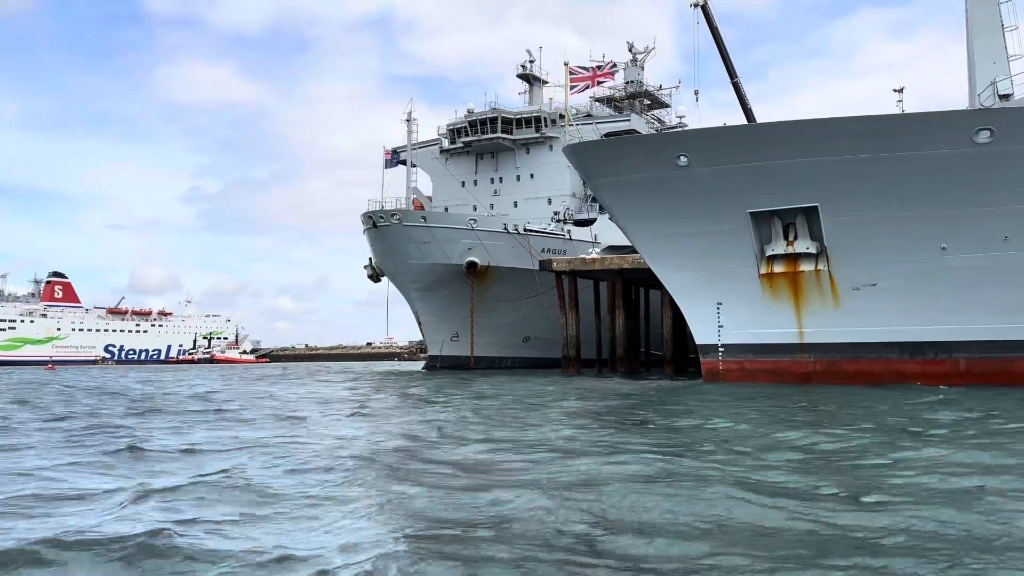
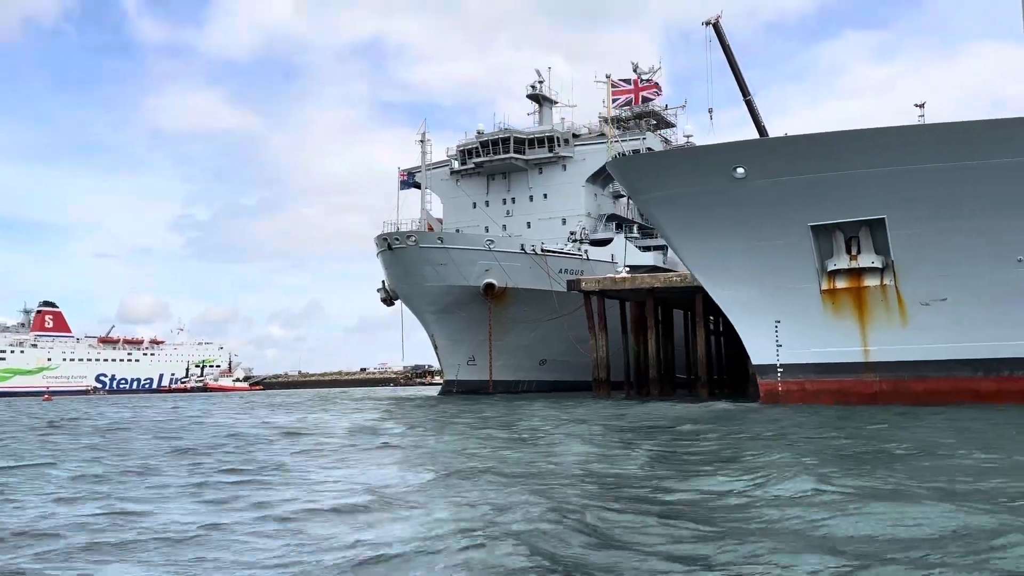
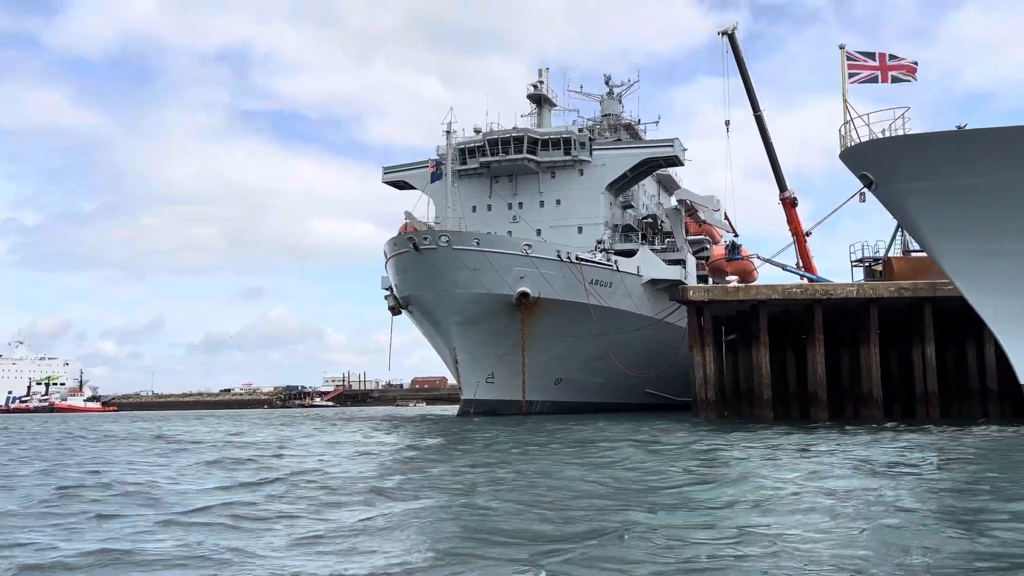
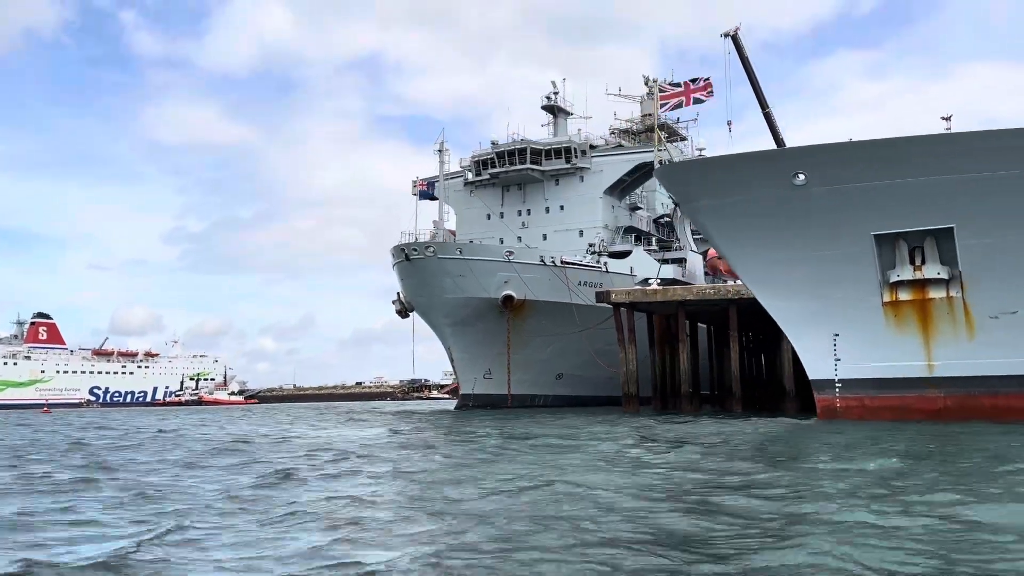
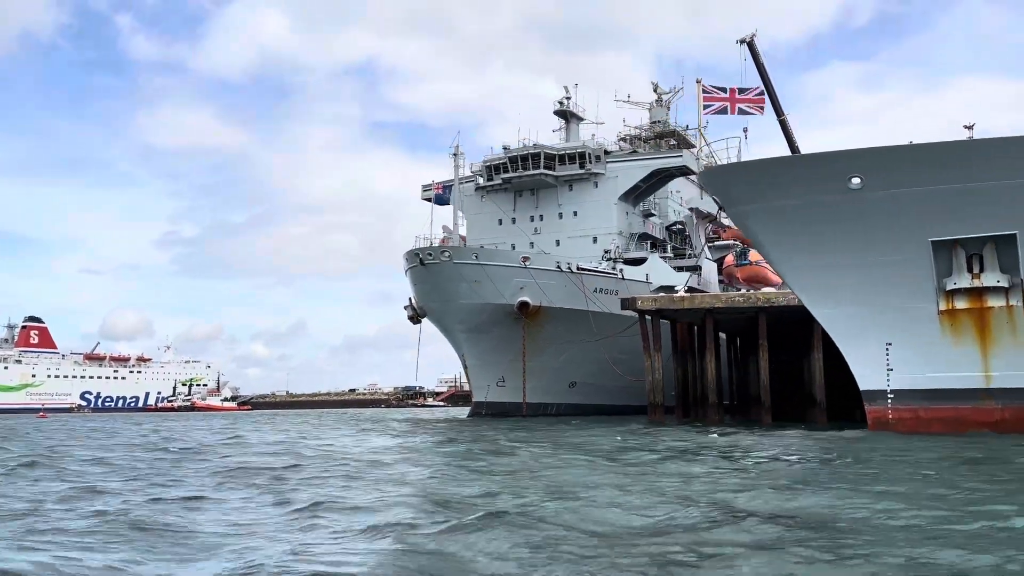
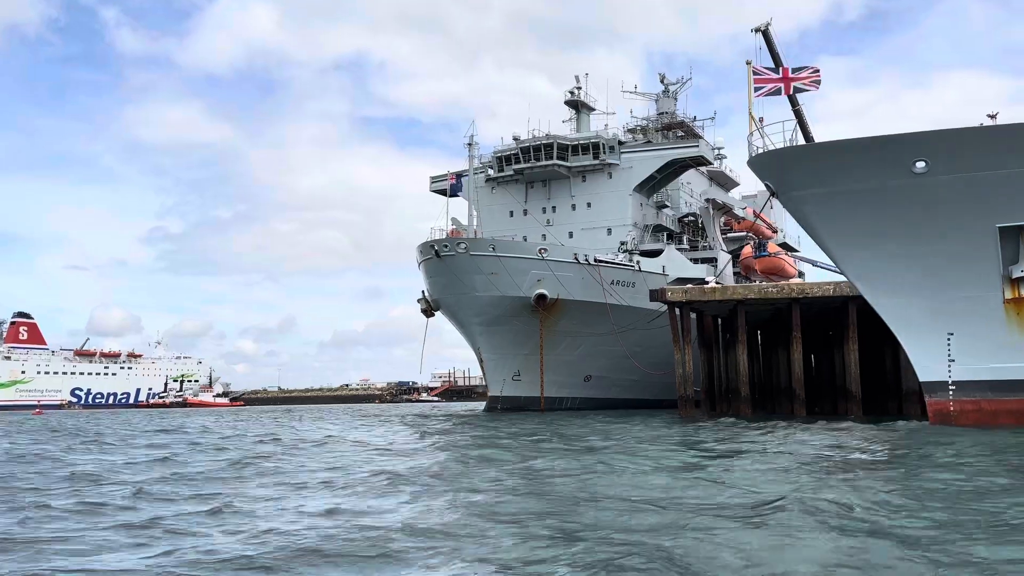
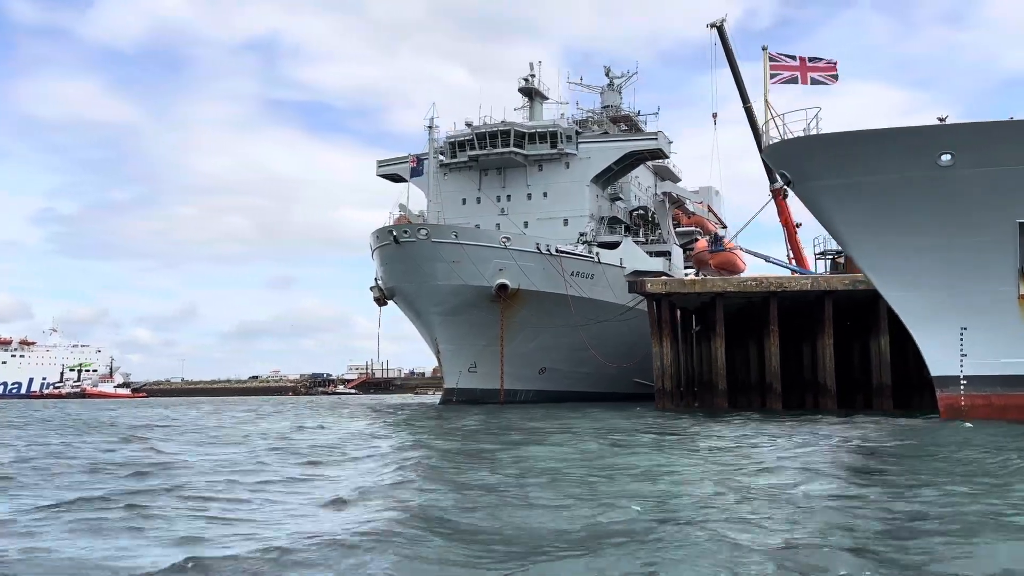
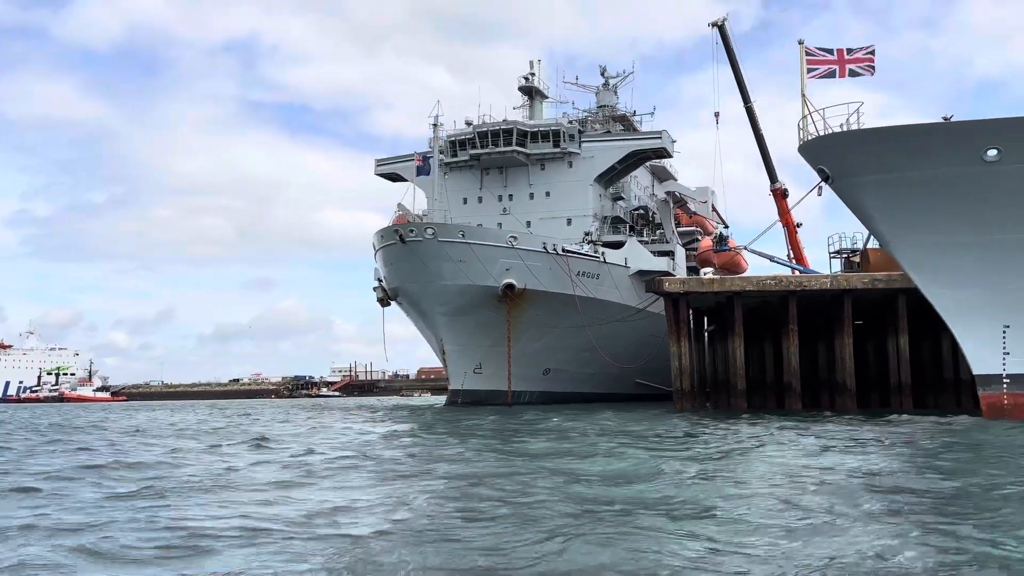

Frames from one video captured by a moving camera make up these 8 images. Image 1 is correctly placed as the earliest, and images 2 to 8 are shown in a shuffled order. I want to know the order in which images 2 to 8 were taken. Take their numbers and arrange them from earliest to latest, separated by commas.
2, 4, 5, 6, 7, 8, 3
